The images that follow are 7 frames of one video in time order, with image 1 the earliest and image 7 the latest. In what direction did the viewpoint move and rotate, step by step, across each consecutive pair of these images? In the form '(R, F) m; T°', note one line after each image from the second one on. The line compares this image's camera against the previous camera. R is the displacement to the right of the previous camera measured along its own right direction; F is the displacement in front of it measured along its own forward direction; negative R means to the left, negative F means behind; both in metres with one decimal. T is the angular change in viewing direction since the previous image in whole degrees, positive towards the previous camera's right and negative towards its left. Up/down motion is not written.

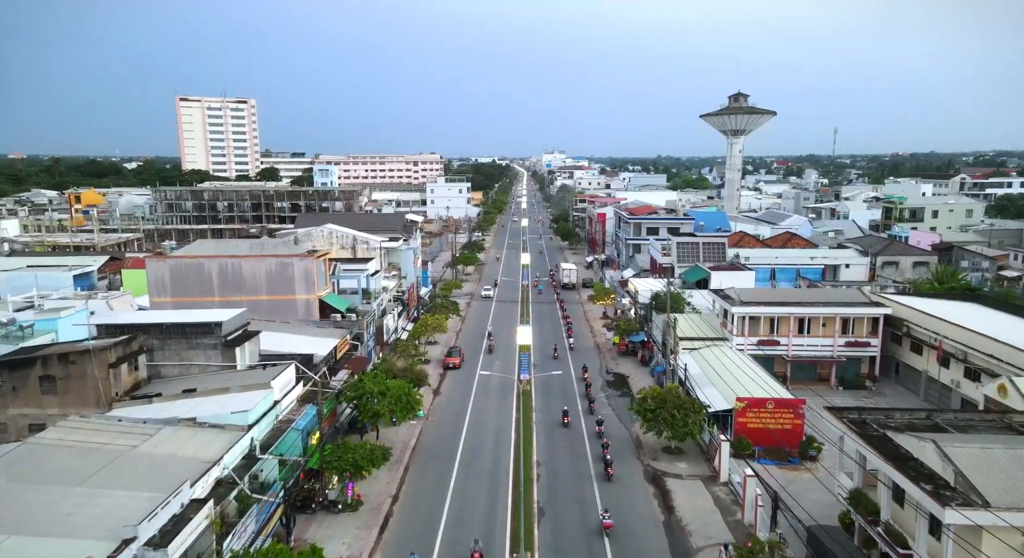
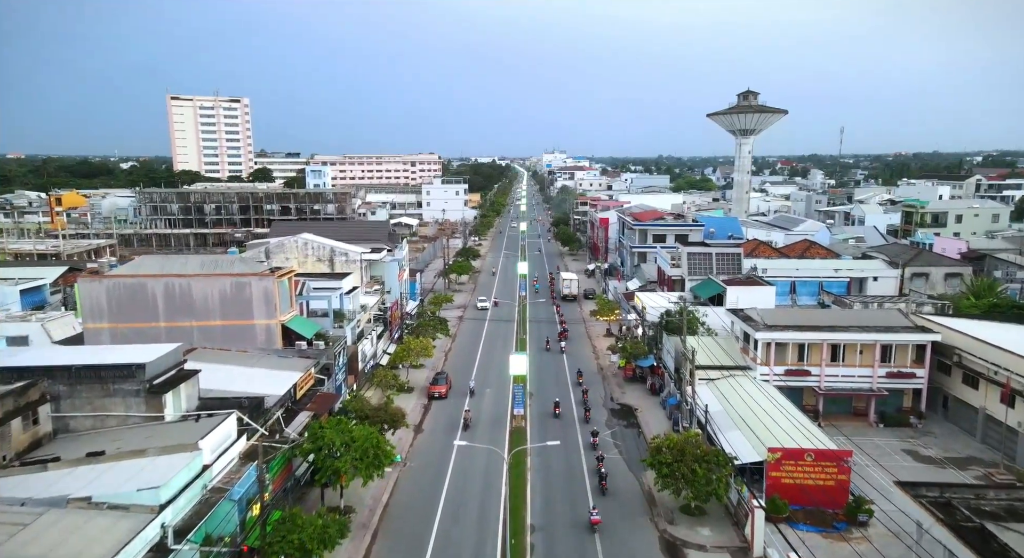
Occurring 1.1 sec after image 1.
(+0.4, +4.1) m; 0°
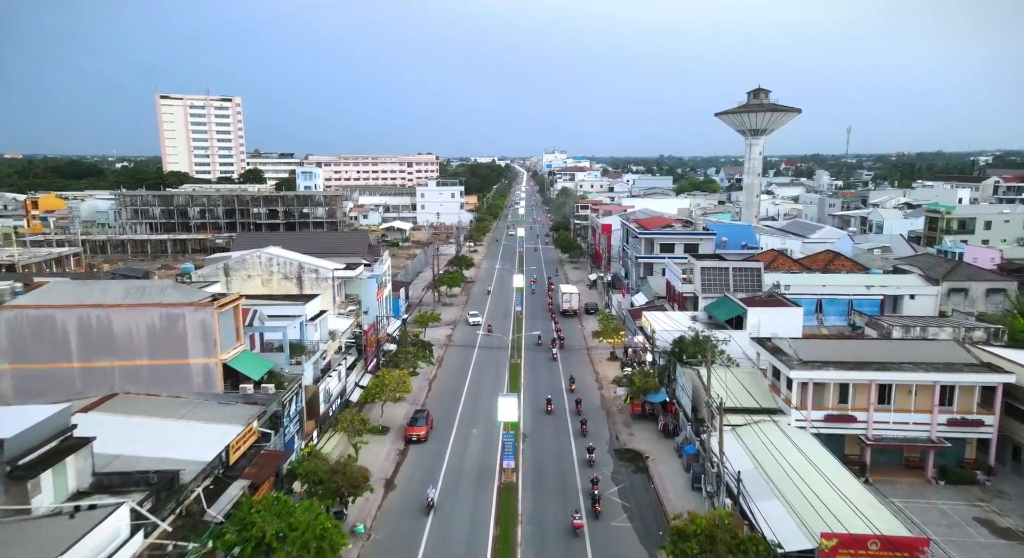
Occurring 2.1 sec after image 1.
(+0.4, +4.5) m; 0°
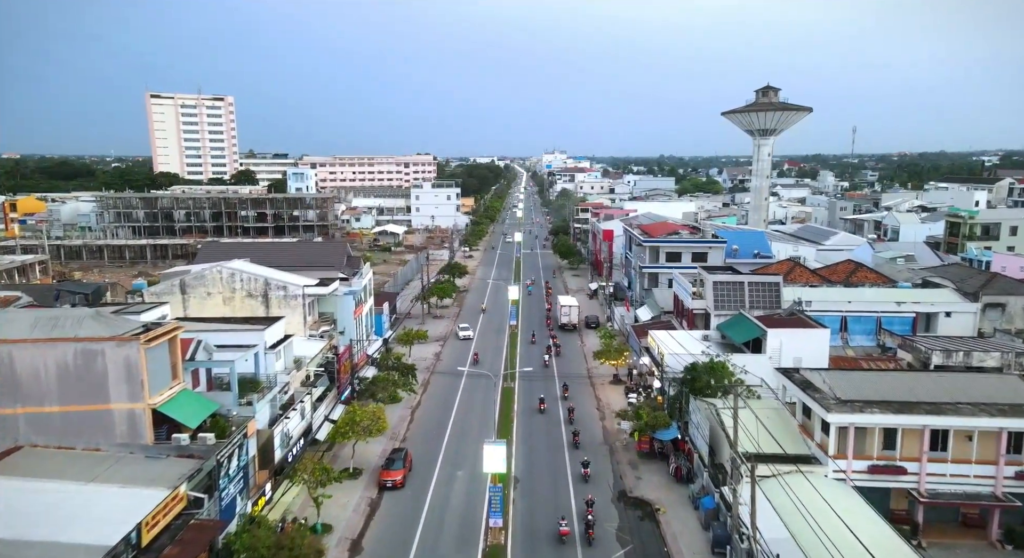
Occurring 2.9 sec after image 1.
(+0.4, +3.7) m; 0°
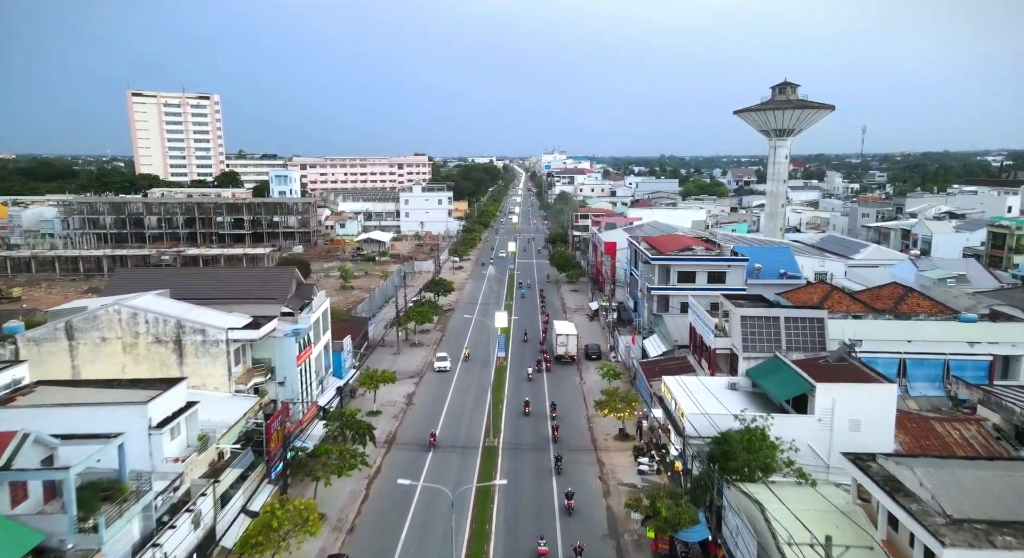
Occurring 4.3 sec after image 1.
(+0.8, +6.5) m; 0°
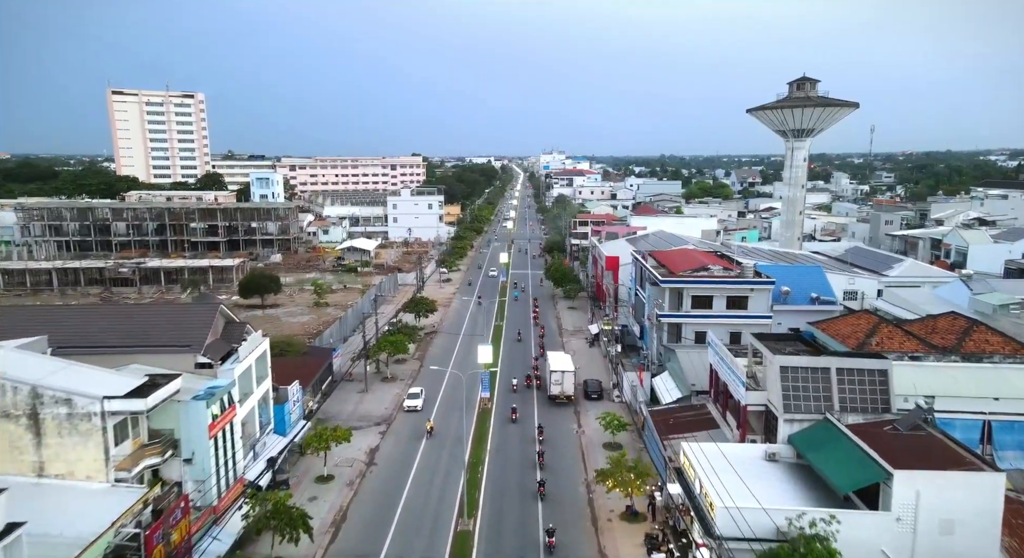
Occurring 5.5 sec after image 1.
(+0.7, +6.1) m; 0°
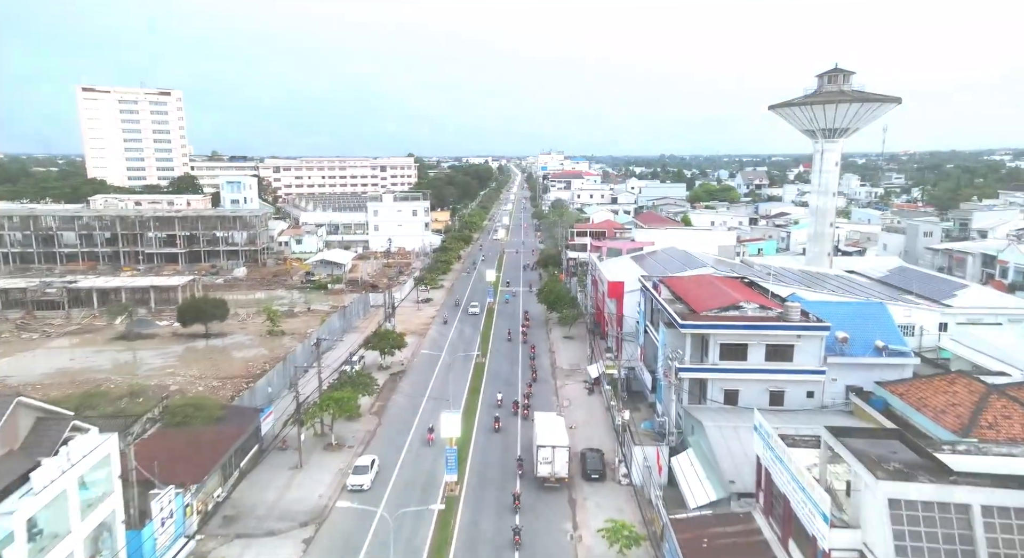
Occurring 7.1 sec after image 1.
(+1.0, +8.3) m; 0°
